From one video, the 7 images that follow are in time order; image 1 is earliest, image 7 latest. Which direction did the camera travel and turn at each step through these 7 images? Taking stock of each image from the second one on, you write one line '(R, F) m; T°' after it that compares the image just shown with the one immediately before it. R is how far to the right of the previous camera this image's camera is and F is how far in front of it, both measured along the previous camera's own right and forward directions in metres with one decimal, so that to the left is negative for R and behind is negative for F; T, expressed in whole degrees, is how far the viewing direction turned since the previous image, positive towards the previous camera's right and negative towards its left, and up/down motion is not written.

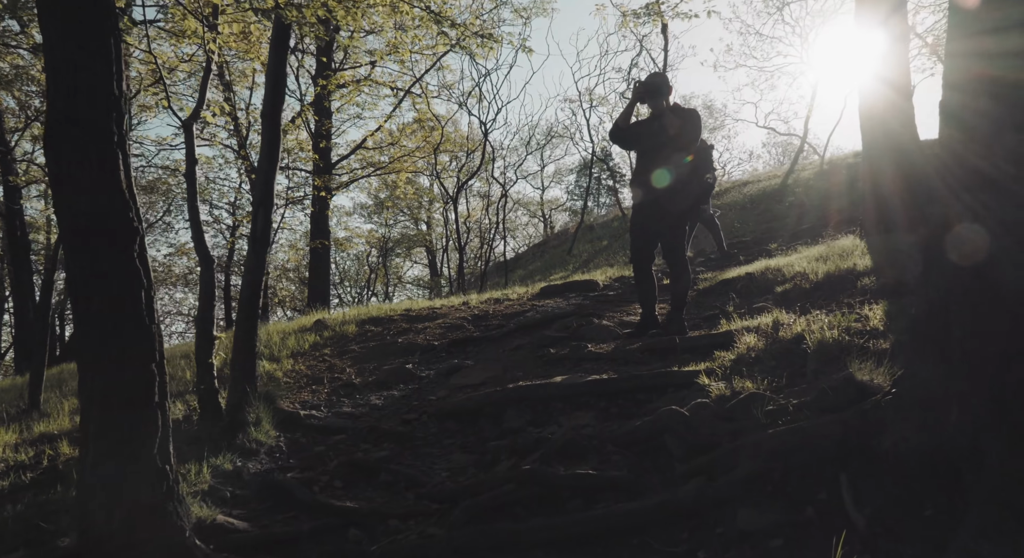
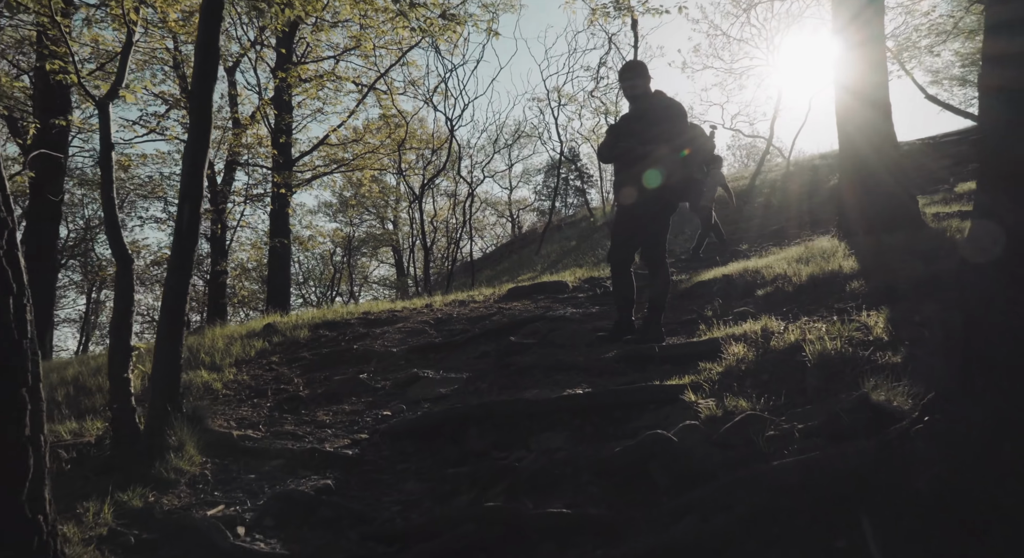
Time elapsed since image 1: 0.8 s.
(0.0, +0.6) m; +2°
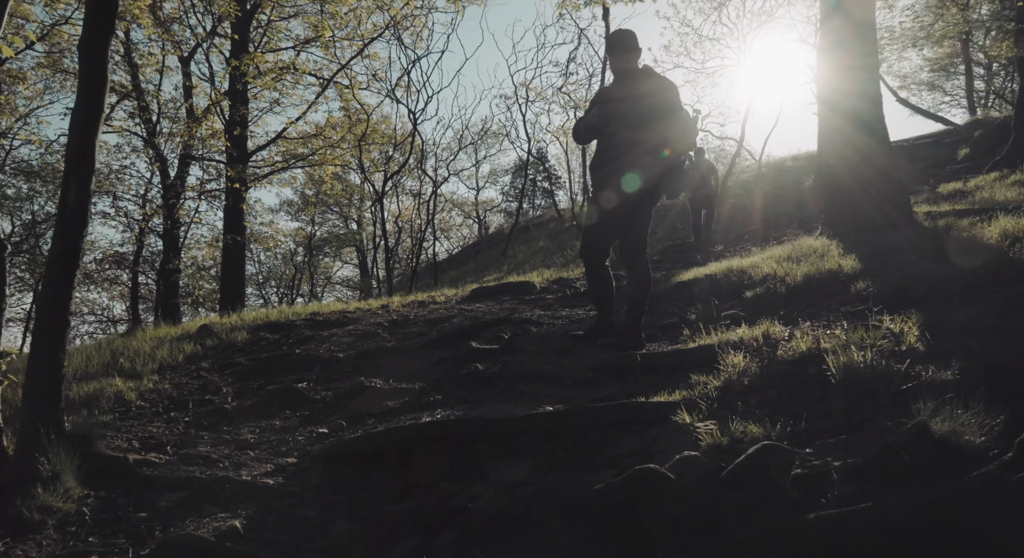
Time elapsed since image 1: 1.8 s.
(0.0, +0.8) m; +2°
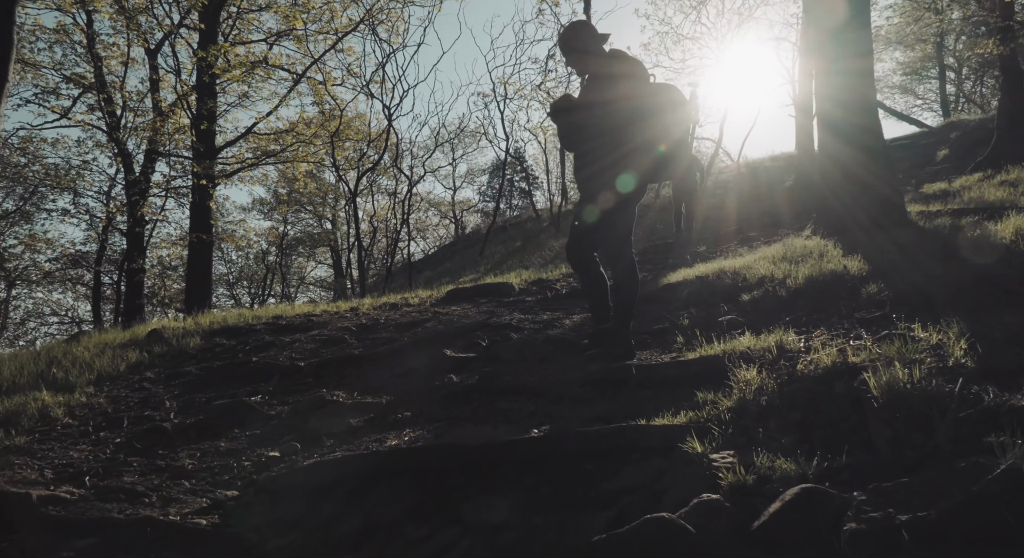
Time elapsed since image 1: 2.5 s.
(0.0, +0.5) m; +2°
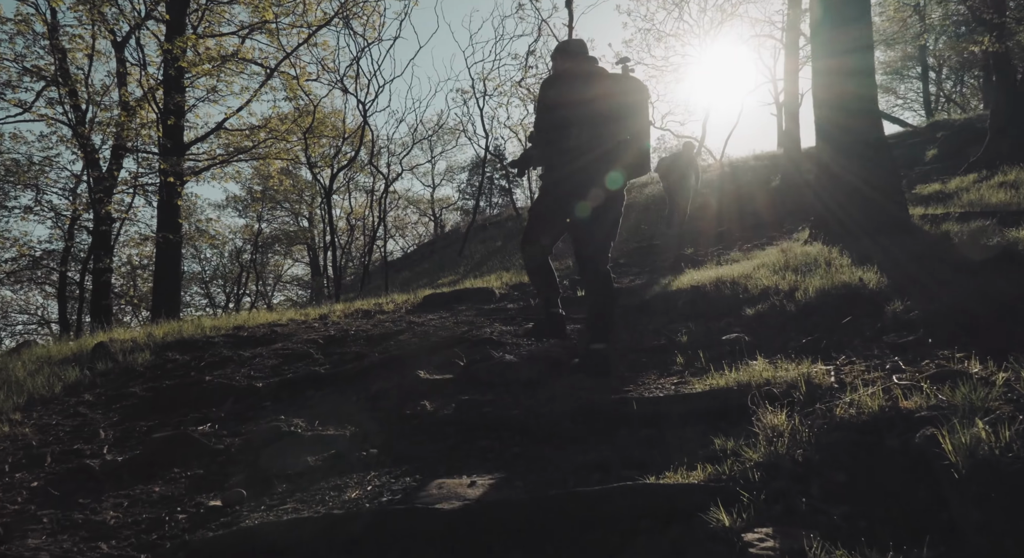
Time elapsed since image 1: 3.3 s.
(0.0, +0.6) m; +2°
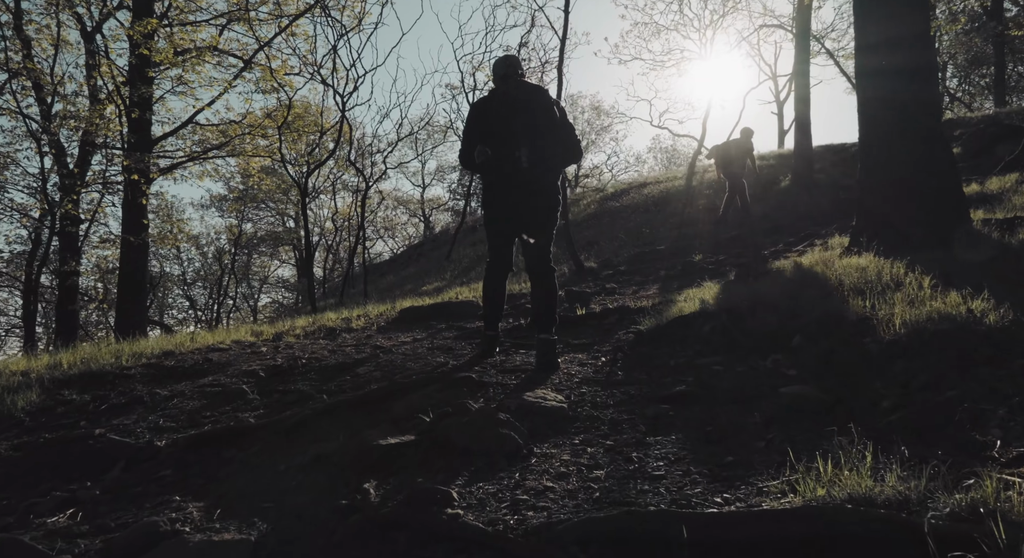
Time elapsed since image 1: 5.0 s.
(0.0, +1.3) m; +1°
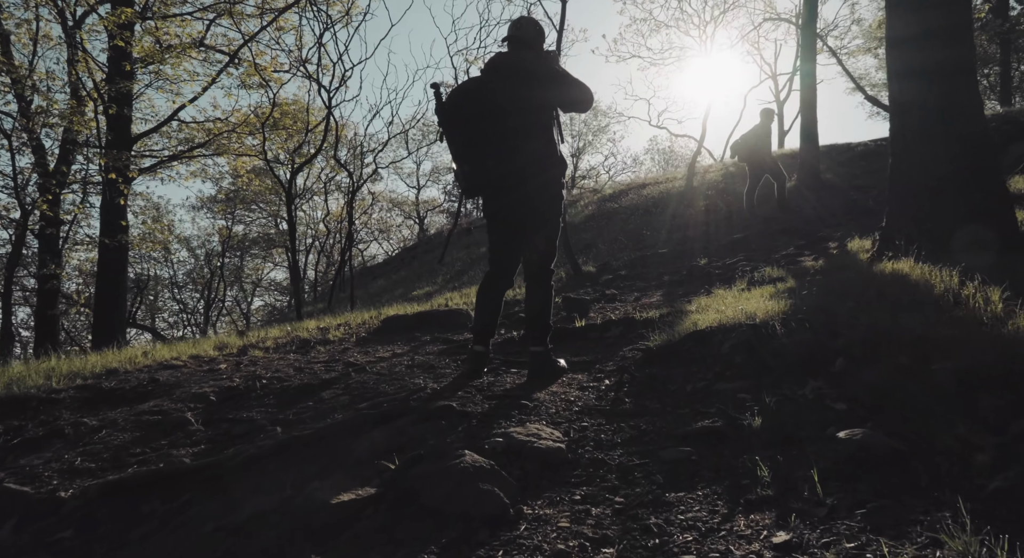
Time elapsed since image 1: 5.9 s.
(0.0, +0.8) m; 0°
